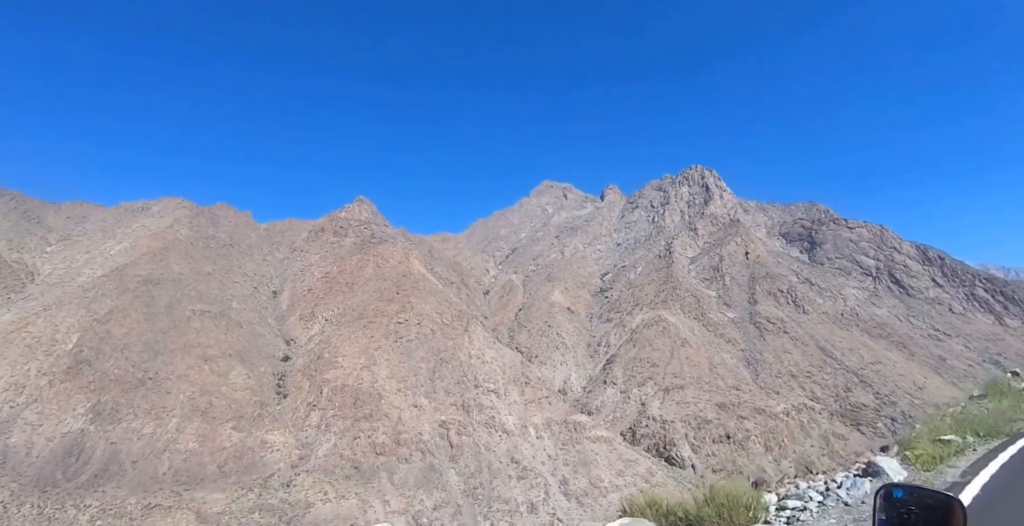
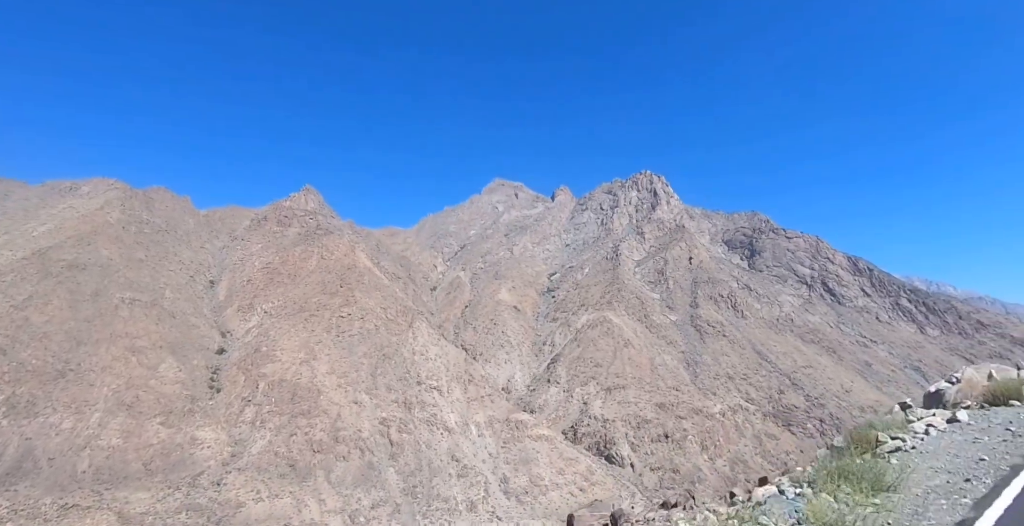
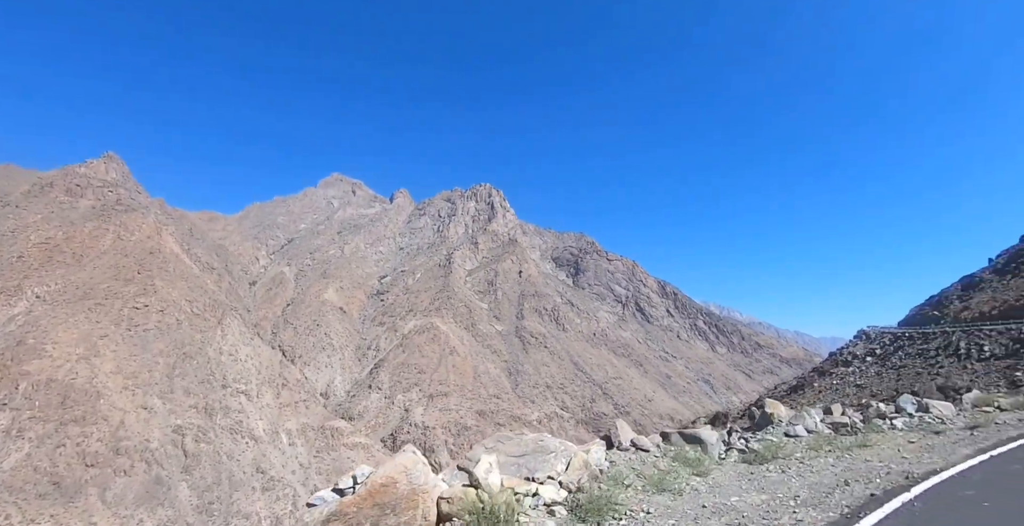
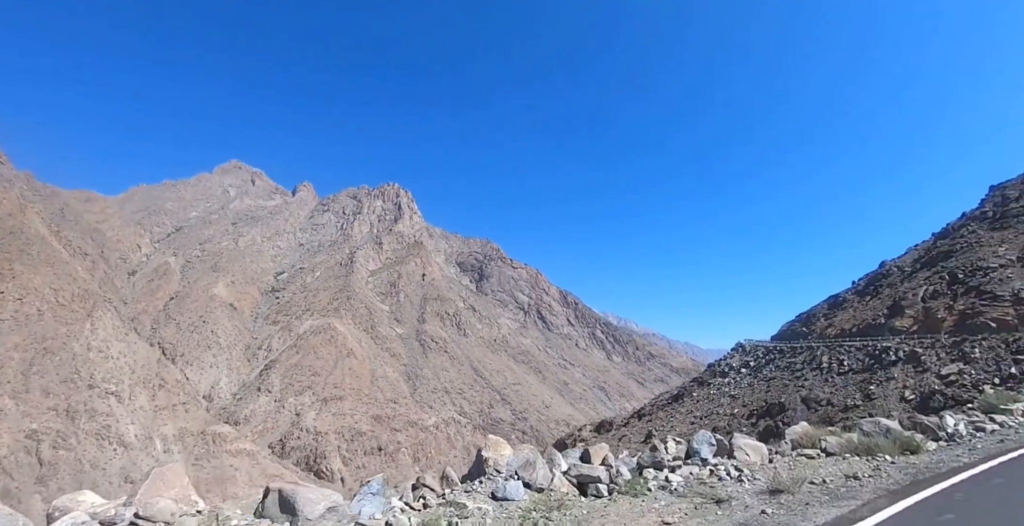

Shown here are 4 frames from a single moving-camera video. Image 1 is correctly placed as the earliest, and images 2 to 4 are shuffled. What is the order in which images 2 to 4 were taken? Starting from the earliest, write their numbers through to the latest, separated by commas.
2, 3, 4
